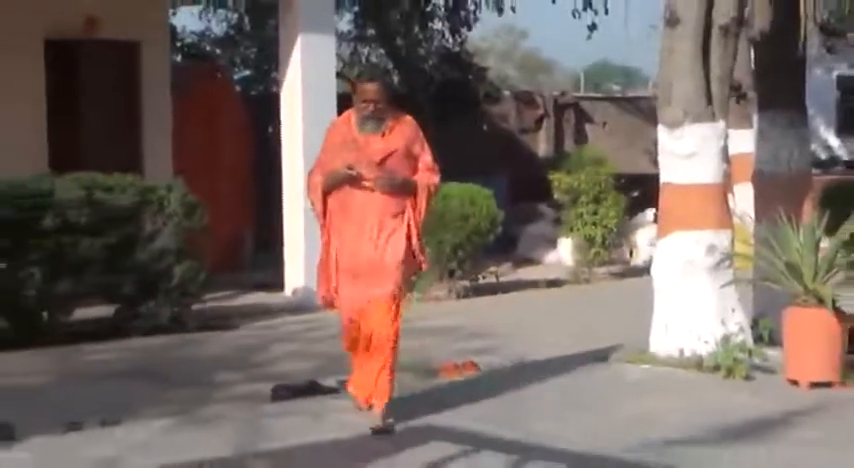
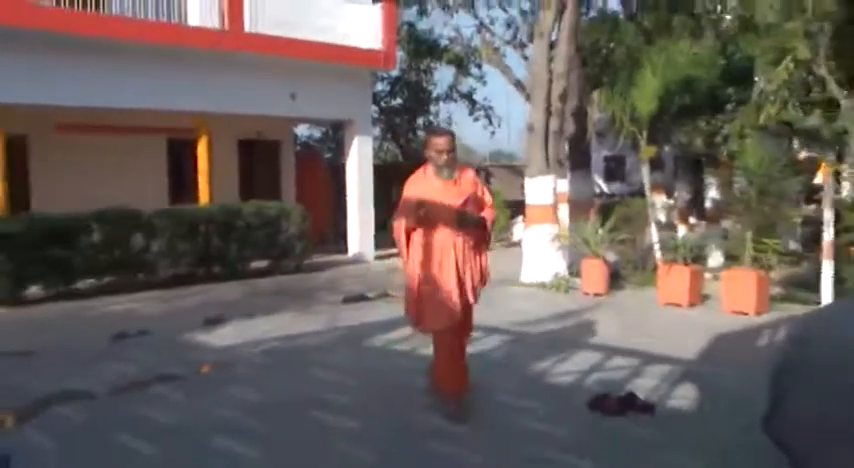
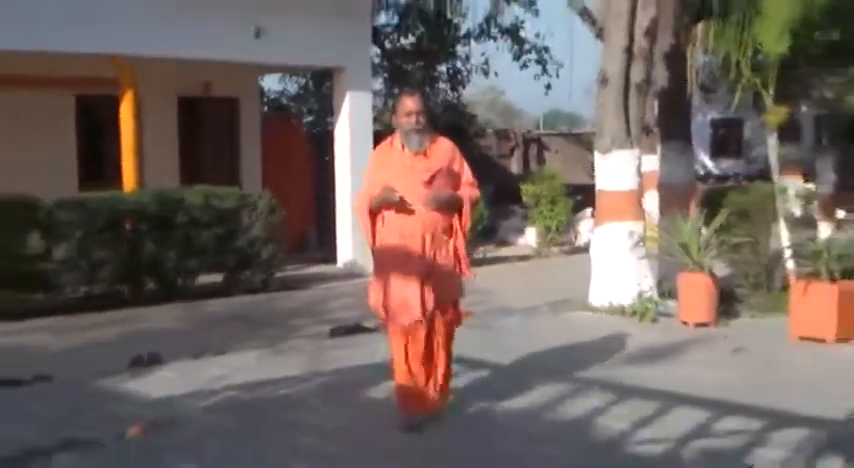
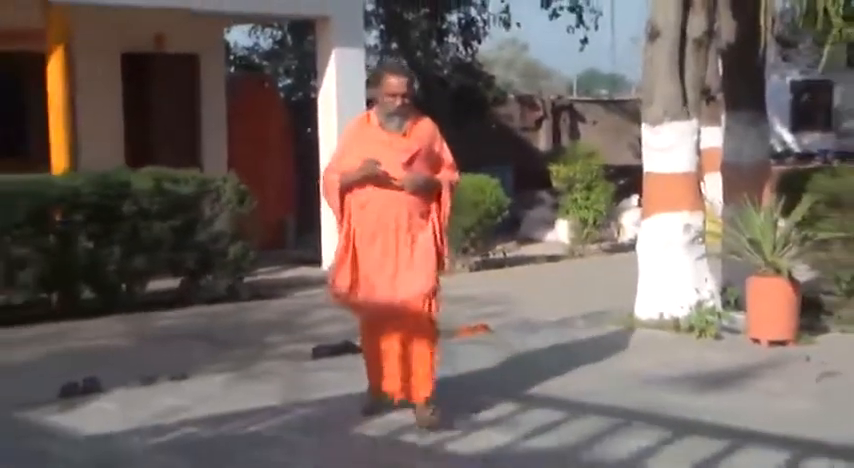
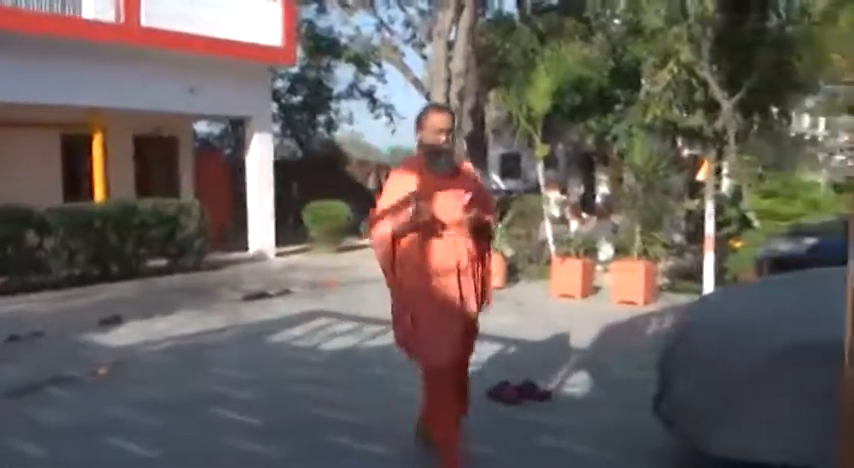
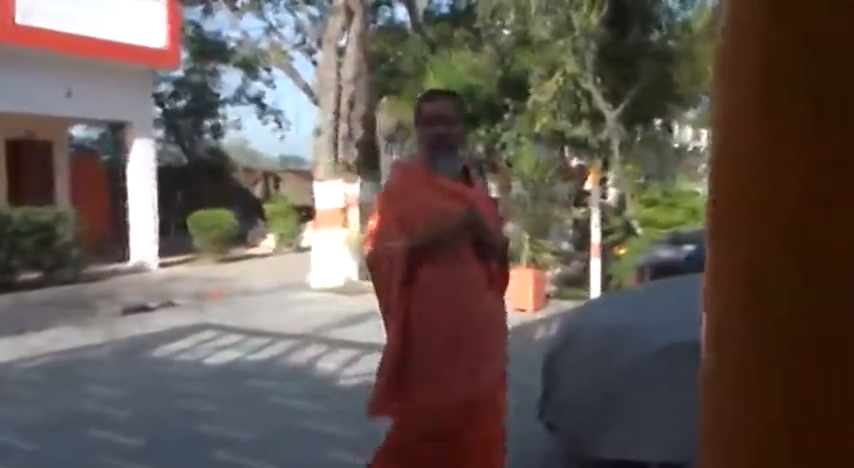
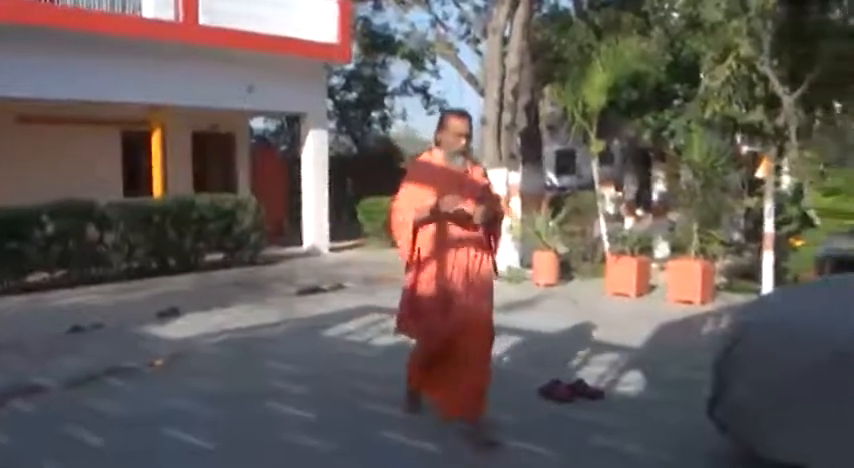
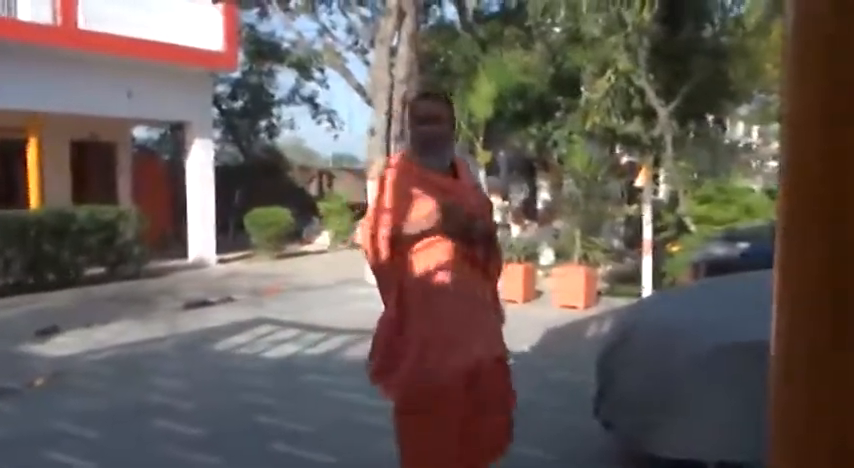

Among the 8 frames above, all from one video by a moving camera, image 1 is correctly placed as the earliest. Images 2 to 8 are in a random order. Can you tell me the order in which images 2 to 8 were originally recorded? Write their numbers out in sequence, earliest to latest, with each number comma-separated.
4, 3, 2, 7, 5, 8, 6
